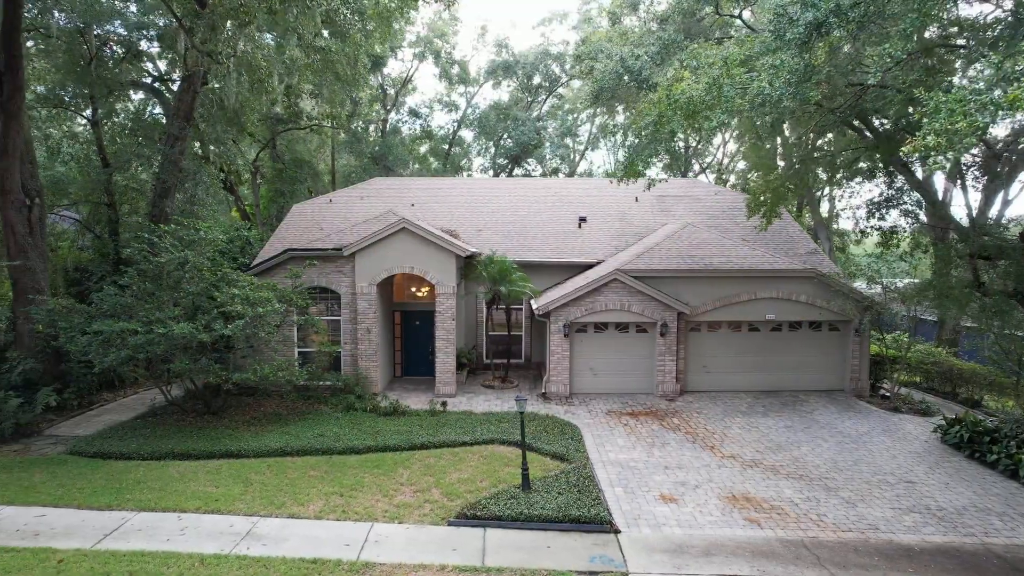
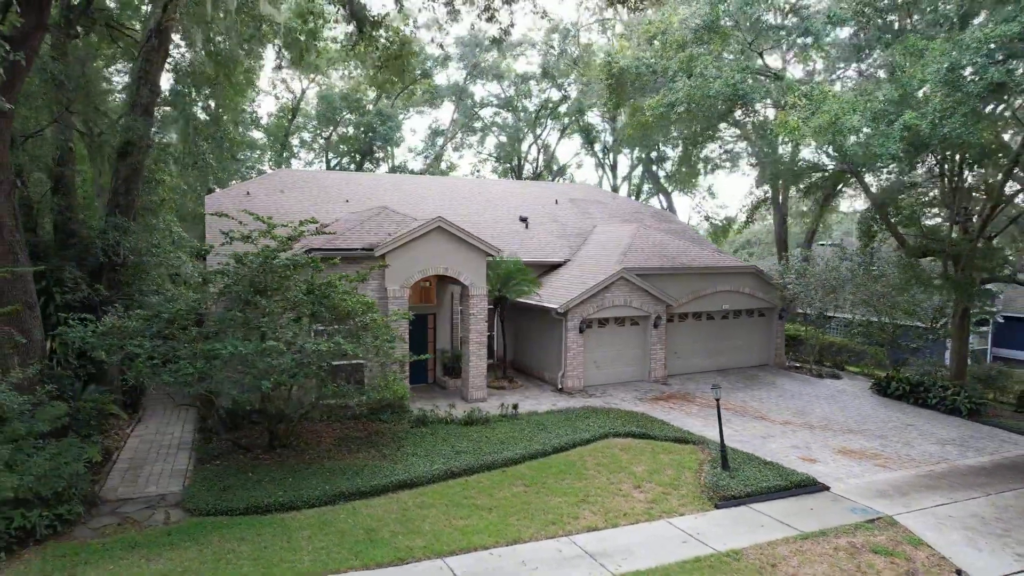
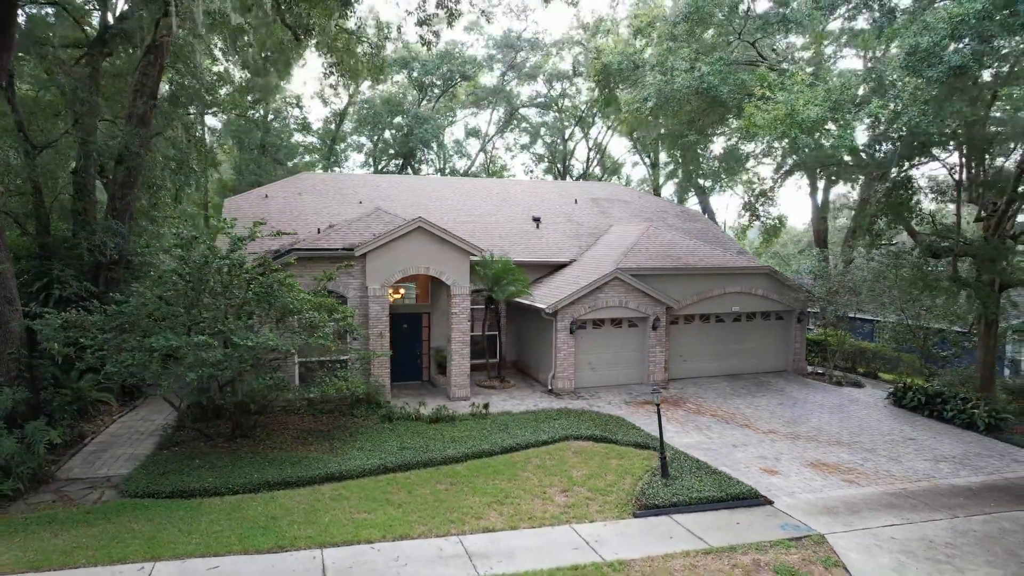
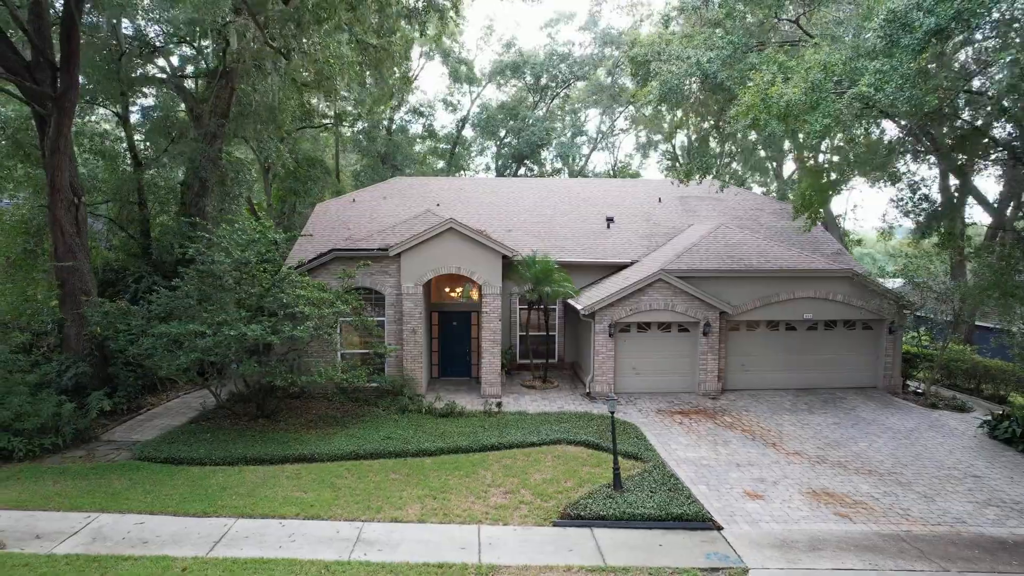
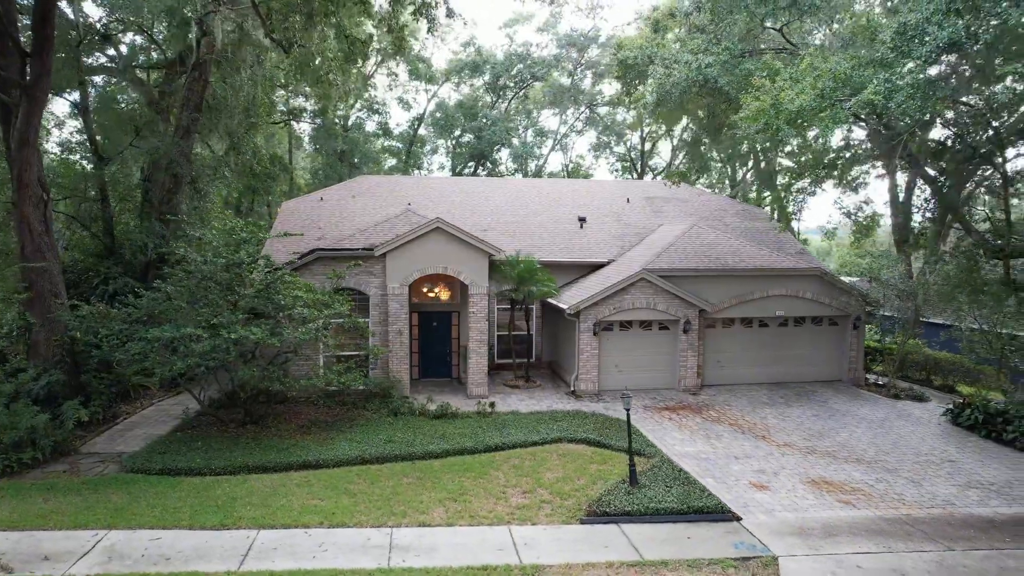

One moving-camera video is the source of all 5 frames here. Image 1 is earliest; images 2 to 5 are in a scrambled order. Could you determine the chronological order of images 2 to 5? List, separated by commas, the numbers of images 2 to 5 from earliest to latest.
4, 5, 3, 2
